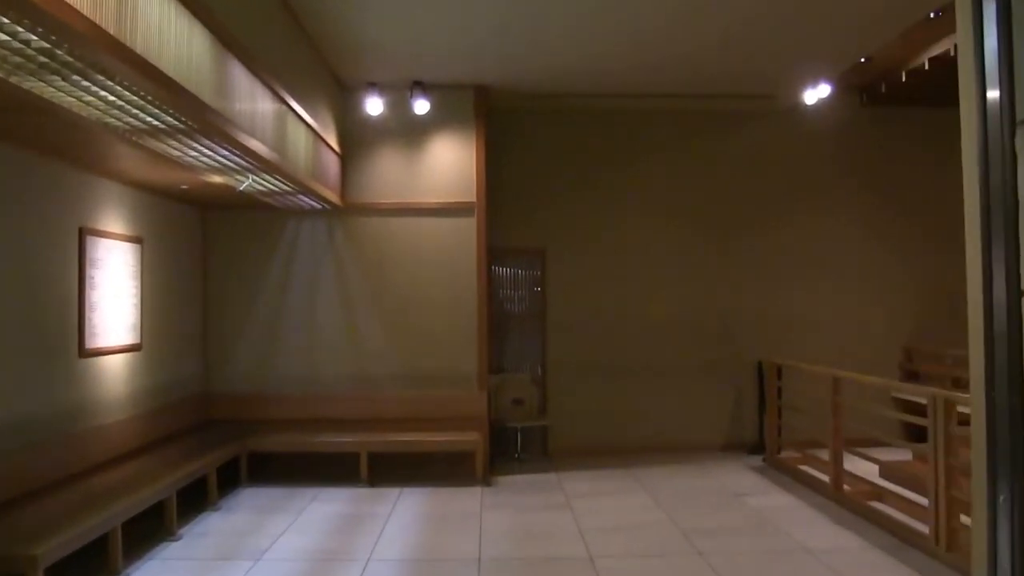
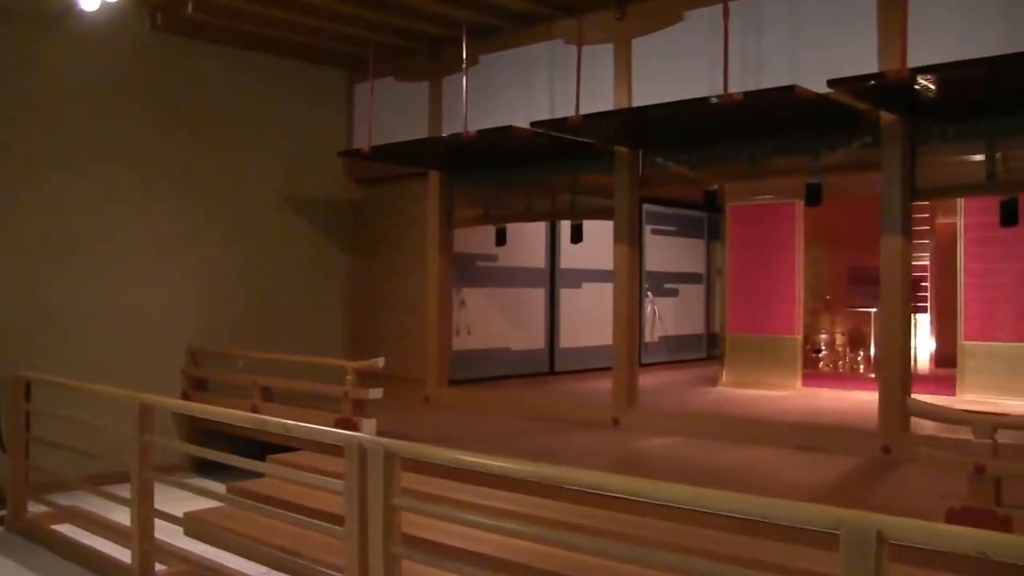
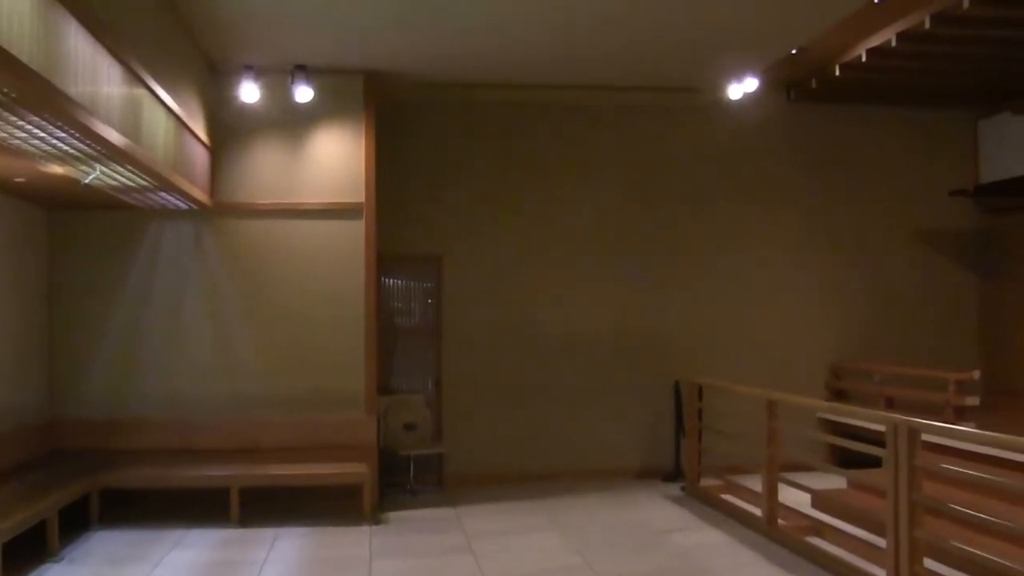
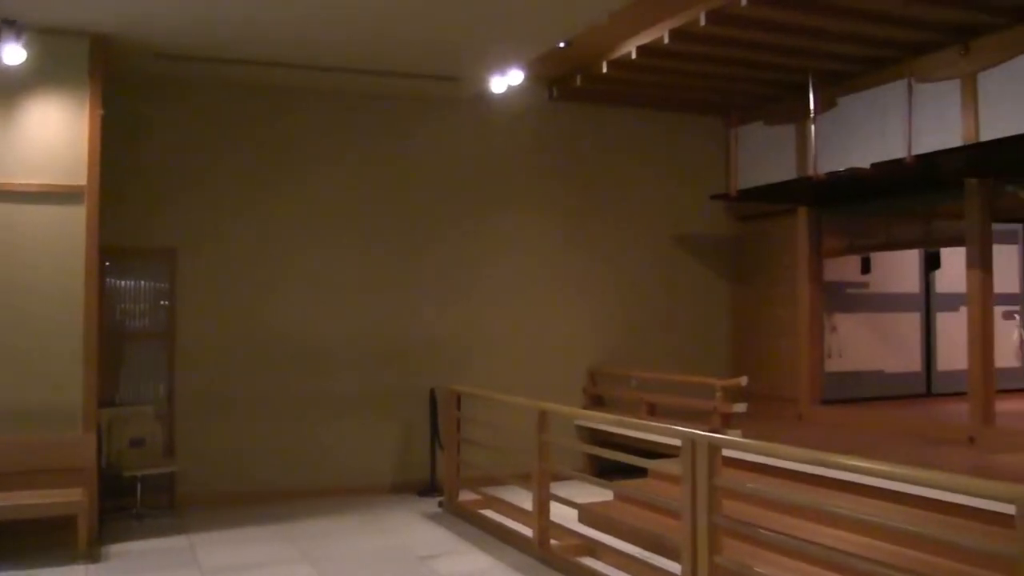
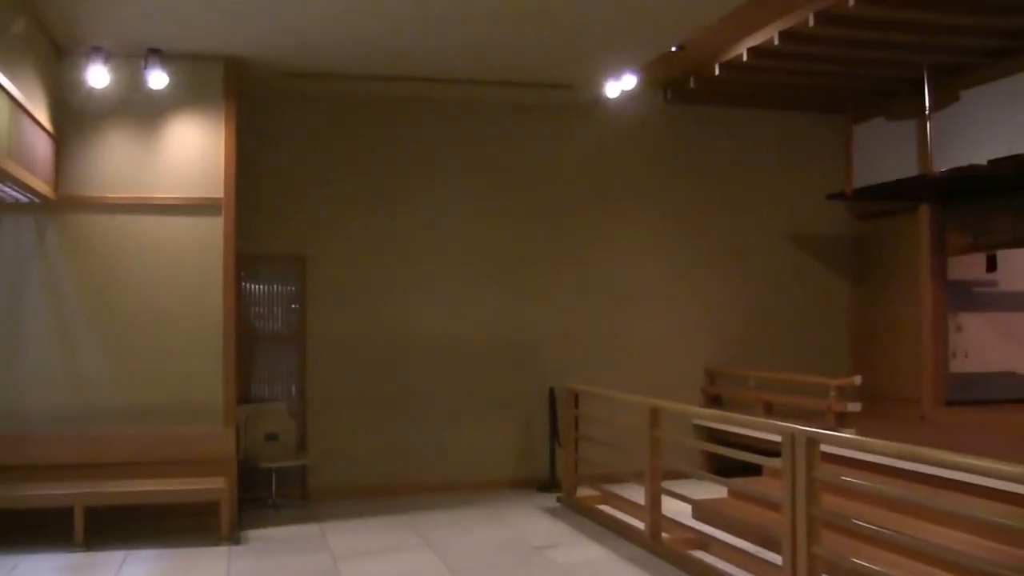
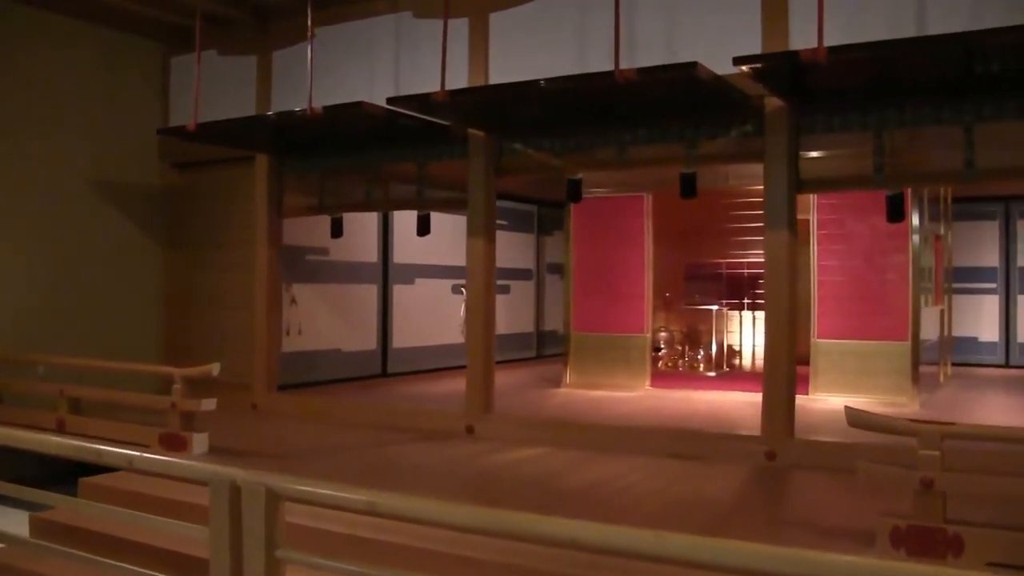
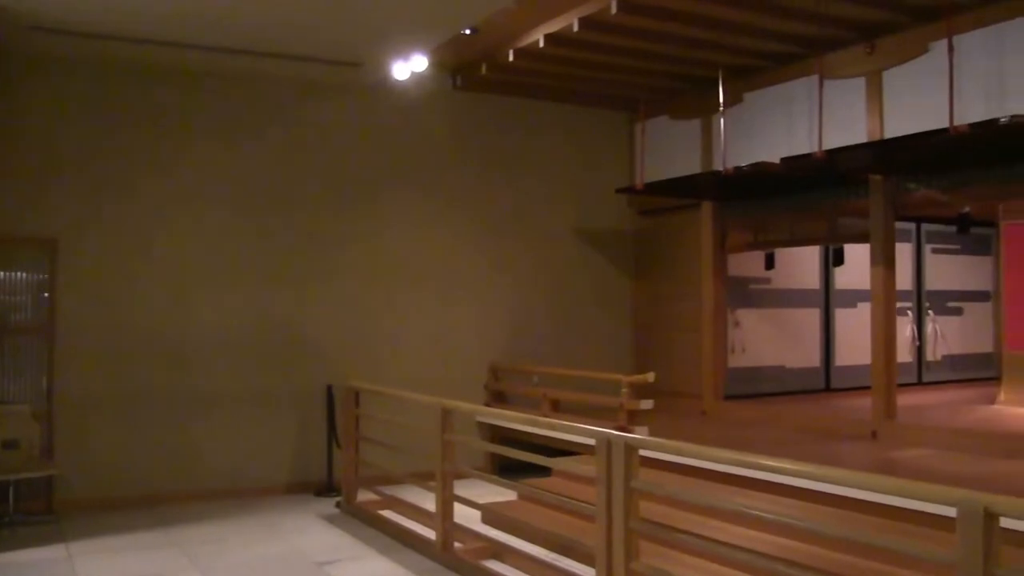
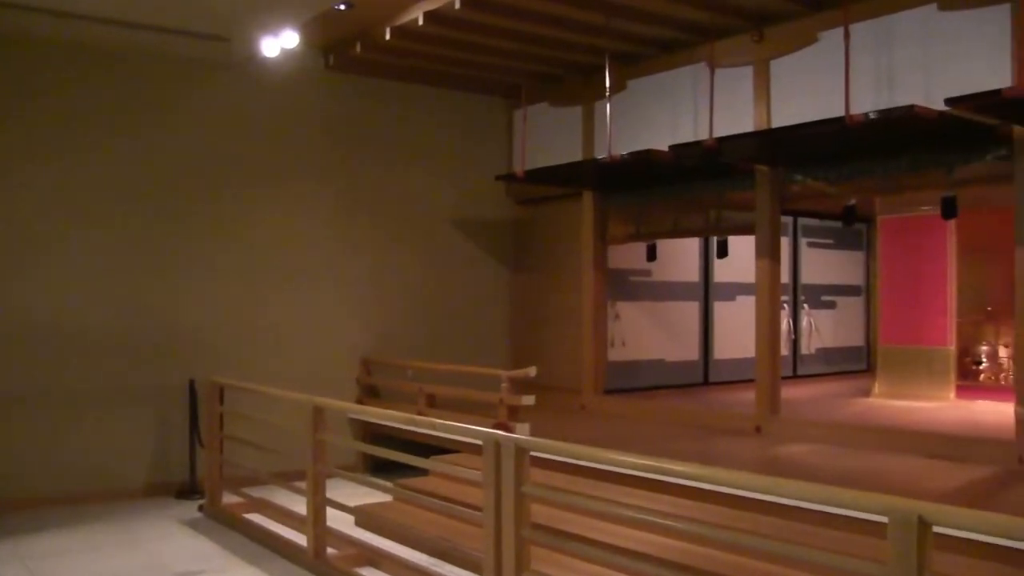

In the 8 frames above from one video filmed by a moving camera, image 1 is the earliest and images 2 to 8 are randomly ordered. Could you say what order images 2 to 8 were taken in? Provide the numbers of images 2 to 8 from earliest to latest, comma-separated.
3, 5, 4, 7, 8, 2, 6
